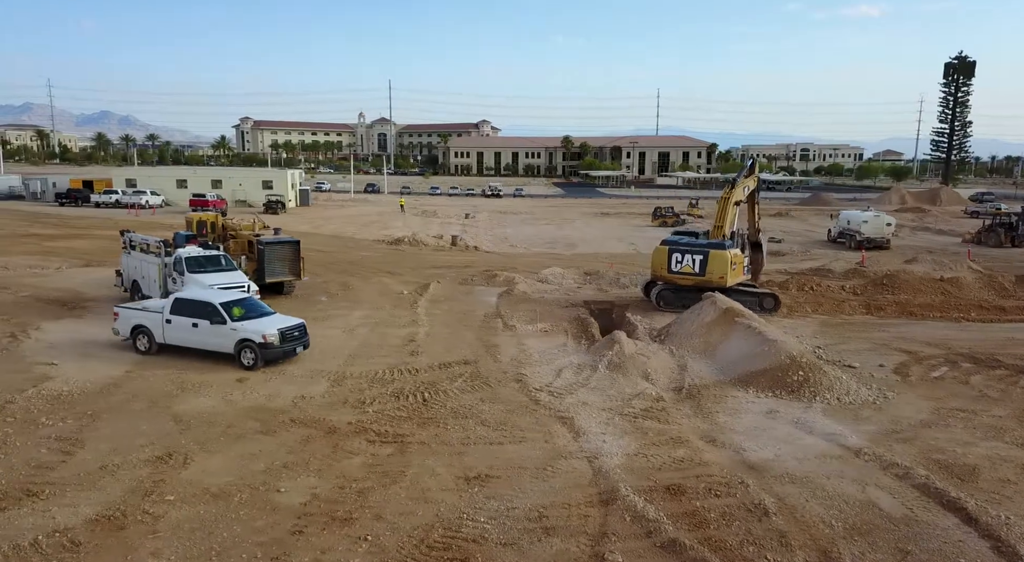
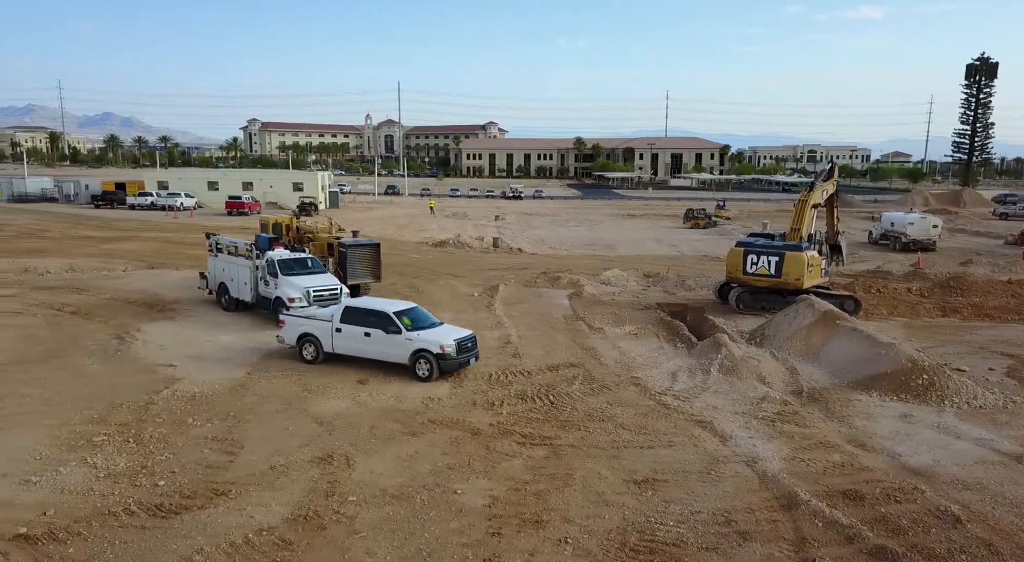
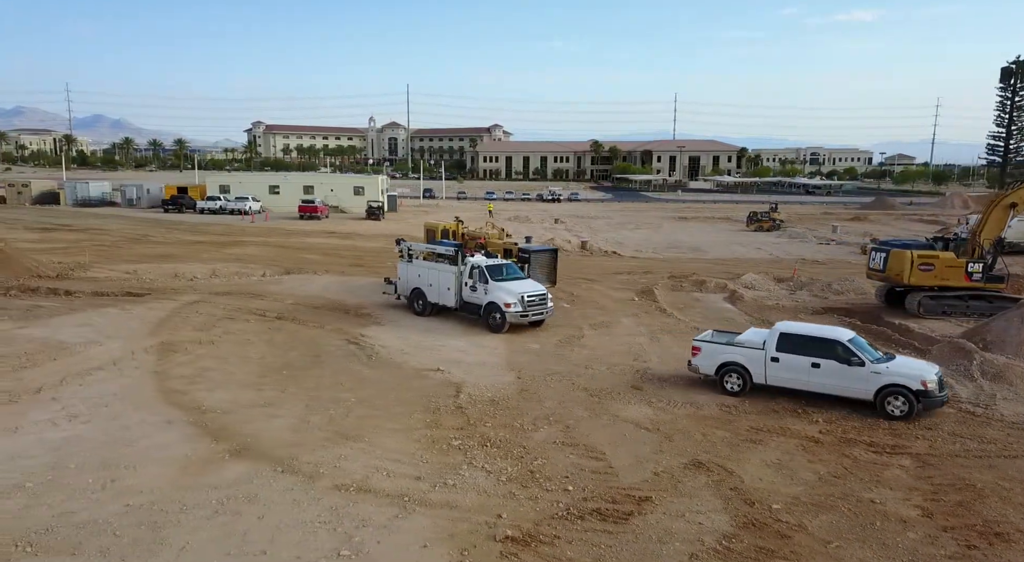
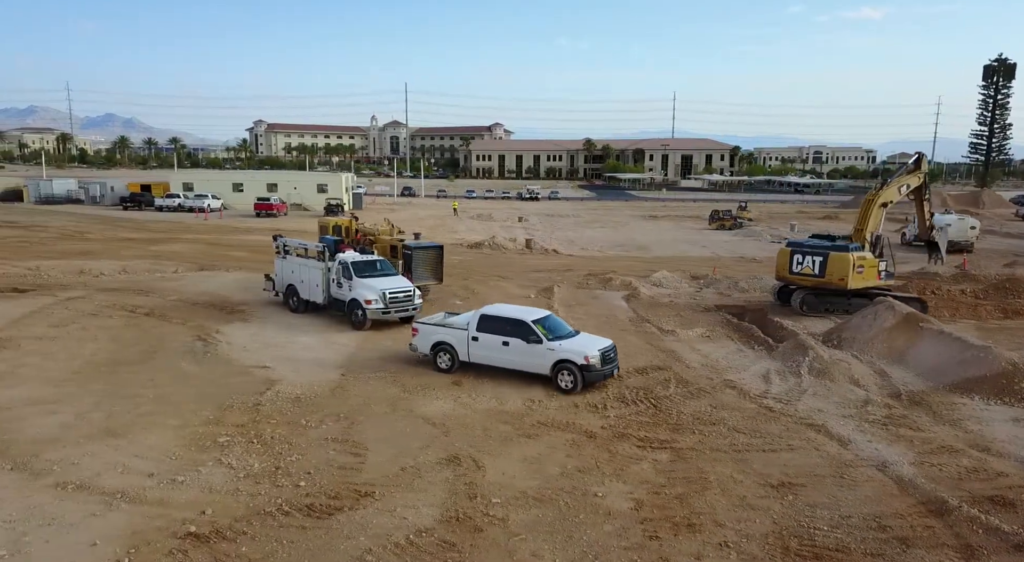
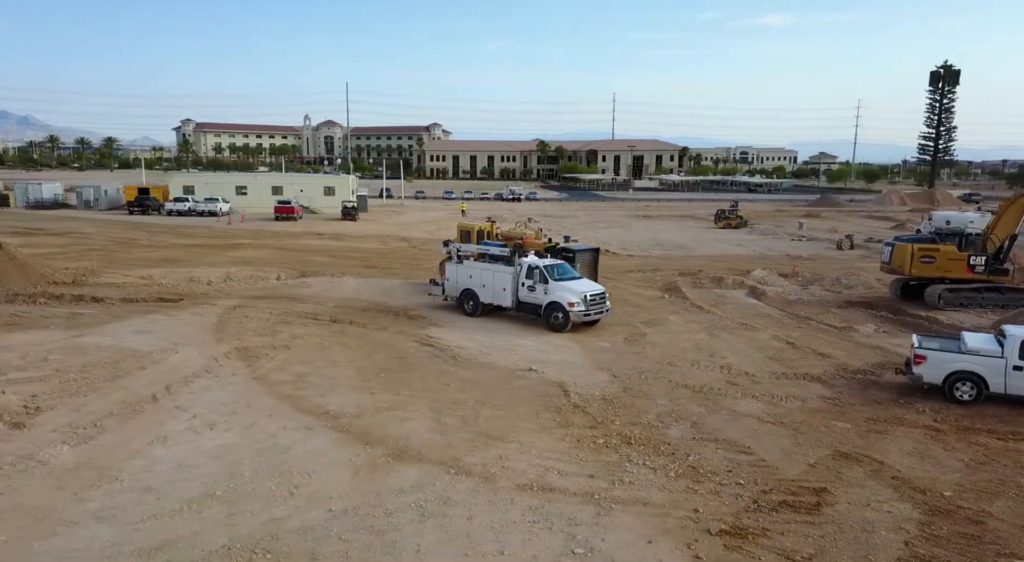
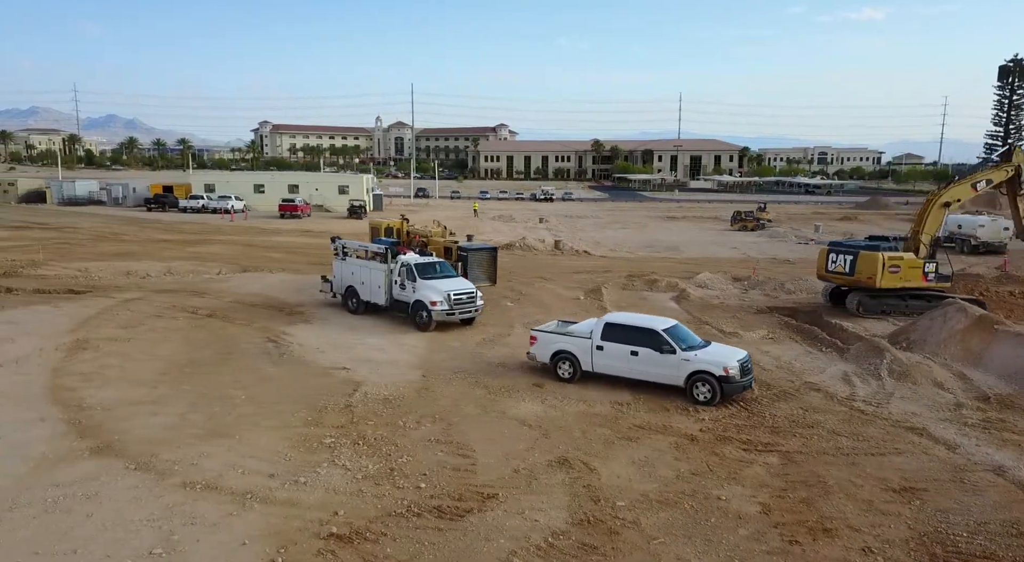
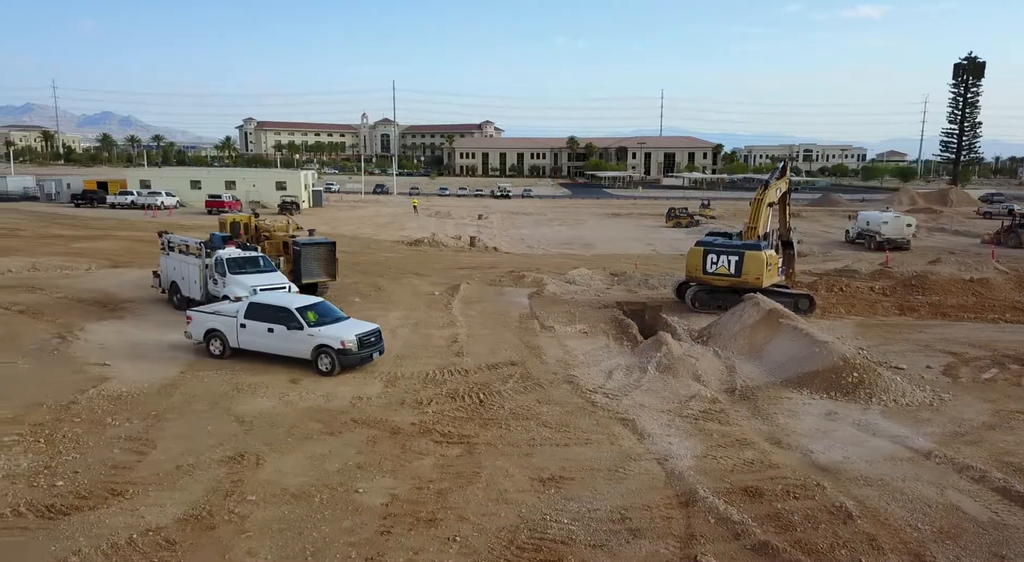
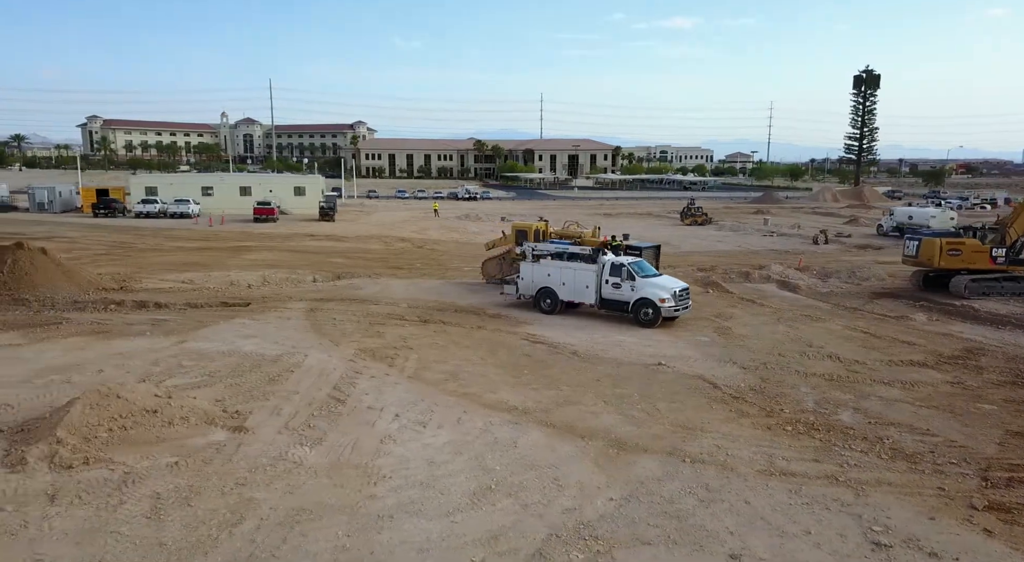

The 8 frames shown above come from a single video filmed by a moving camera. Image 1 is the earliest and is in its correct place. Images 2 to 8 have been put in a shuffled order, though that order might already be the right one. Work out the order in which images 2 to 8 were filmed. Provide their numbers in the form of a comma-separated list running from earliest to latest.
7, 2, 4, 6, 3, 5, 8
